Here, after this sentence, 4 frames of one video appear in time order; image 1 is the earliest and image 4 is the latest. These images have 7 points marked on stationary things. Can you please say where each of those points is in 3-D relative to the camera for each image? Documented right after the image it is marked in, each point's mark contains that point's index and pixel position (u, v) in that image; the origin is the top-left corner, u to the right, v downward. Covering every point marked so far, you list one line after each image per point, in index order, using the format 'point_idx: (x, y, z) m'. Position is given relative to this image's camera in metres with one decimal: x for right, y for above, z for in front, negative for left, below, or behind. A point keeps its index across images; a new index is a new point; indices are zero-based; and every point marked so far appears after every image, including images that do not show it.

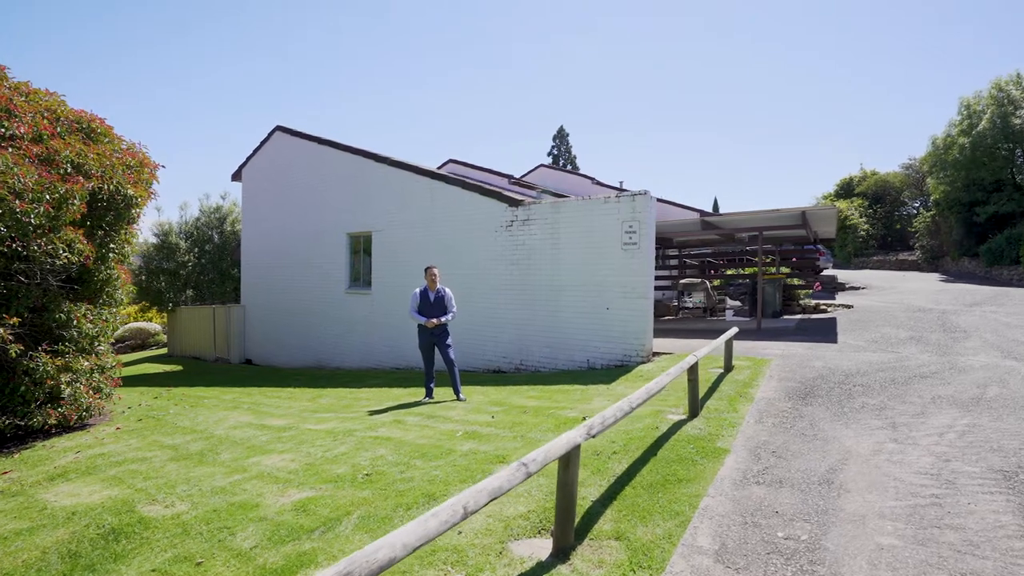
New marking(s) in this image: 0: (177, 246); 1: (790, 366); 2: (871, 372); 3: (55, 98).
0: (-10.2, +1.3, +16.7) m
1: (+3.5, -1.0, +7.0) m
2: (+4.2, -1.0, +6.5) m
3: (-6.6, +2.7, +8.1) m
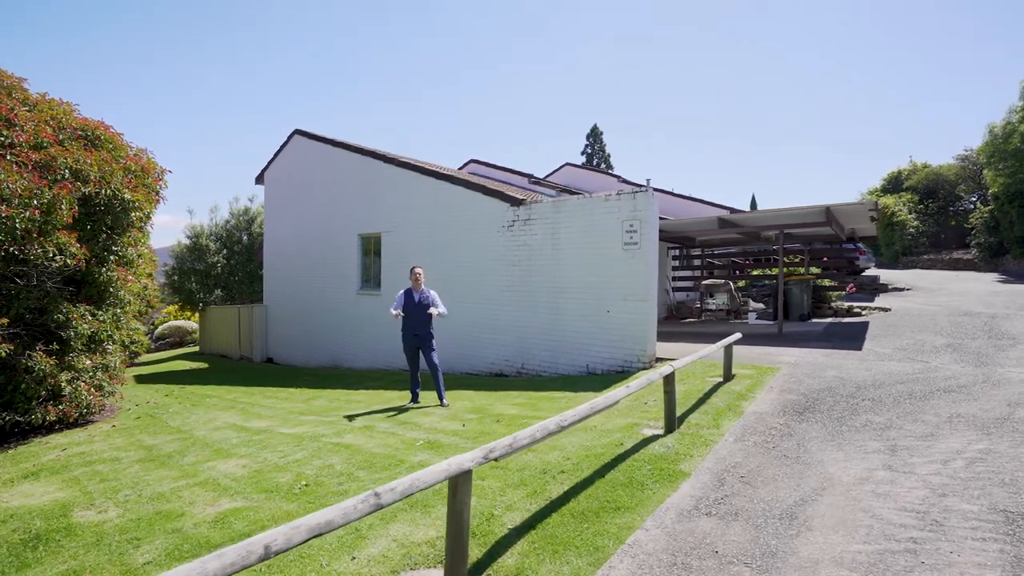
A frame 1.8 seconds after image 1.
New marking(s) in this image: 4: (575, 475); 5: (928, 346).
0: (-9.5, +1.2, +17.2) m
1: (+3.3, -1.0, +6.3) m
2: (+3.9, -1.0, +5.7) m
3: (-6.7, +2.7, +8.3) m
4: (+0.5, -1.3, +4.0) m
5: (+5.5, -0.8, +7.3) m
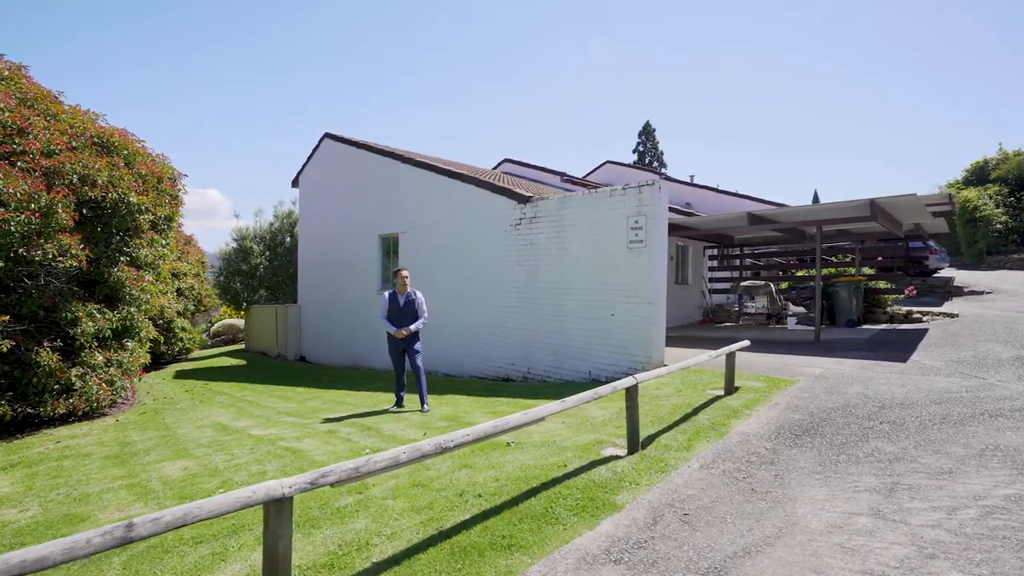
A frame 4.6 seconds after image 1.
0: (-8.3, +1.2, +17.8) m
1: (+2.9, -1.0, +5.4) m
2: (+3.5, -1.0, +4.7) m
3: (-6.7, +2.7, +8.7) m
4: (-0.1, -1.3, +3.4) m
5: (+5.3, -0.8, +6.1) m
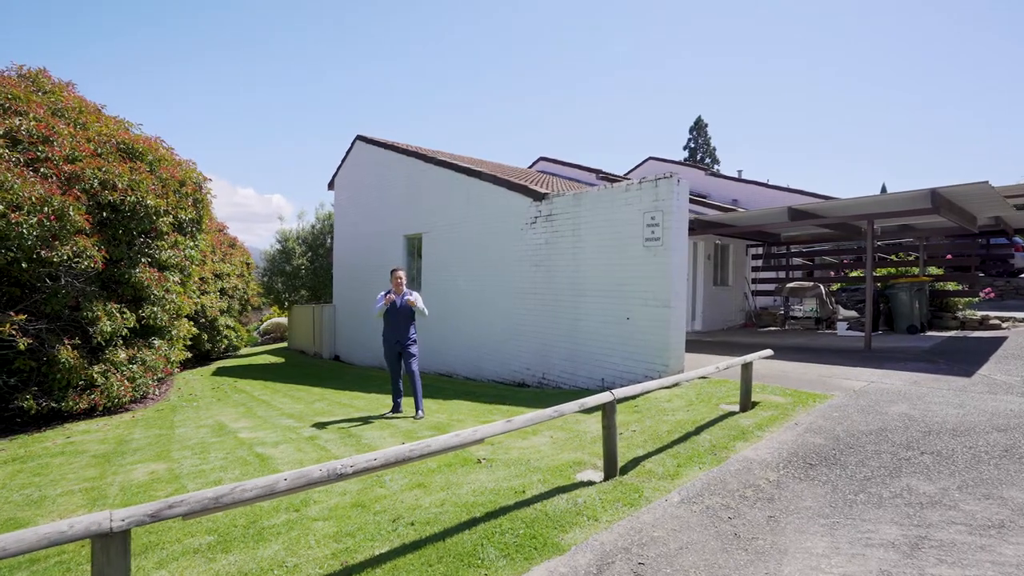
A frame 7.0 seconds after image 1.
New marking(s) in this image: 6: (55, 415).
0: (-7.1, +1.3, +18.1) m
1: (+2.8, -1.0, +4.6) m
2: (+3.2, -1.0, +3.9) m
3: (-6.4, +2.8, +8.9) m
4: (-0.5, -1.3, +3.0) m
5: (+5.2, -0.8, +5.0) m
6: (-6.8, -1.9, +8.2) m
